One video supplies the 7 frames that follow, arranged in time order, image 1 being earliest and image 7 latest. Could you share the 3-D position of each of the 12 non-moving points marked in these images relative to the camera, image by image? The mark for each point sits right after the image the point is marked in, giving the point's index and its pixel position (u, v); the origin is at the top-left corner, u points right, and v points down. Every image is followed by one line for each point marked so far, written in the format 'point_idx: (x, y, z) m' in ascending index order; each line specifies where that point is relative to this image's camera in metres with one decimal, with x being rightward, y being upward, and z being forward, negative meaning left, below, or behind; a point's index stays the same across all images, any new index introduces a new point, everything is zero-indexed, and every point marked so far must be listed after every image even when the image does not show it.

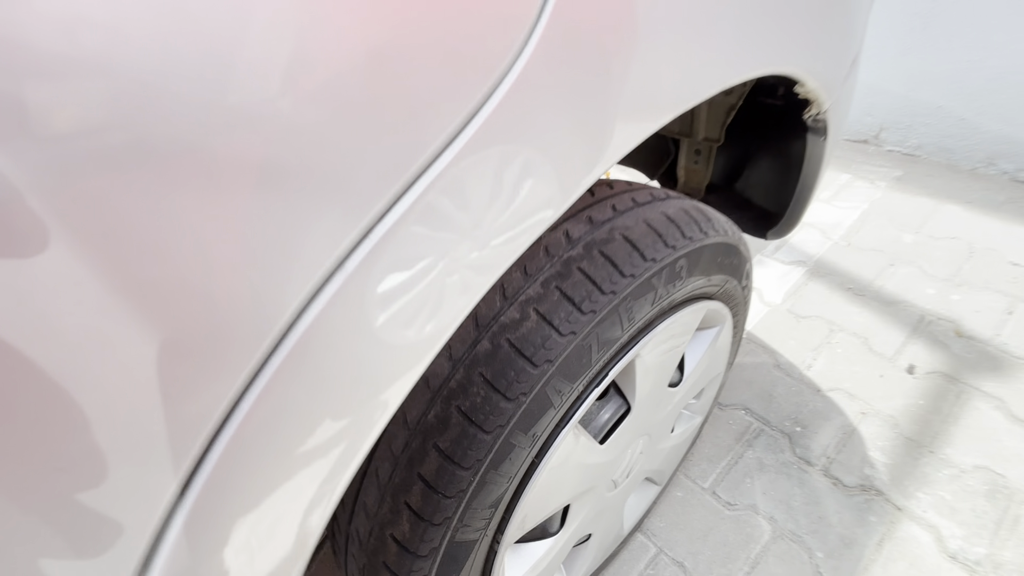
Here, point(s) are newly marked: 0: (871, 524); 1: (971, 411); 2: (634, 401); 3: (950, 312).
0: (+0.8, -0.5, +1.1) m
1: (+1.1, -0.3, +1.3) m
2: (+0.2, -0.1, +0.7) m
3: (+1.2, -0.1, +1.5) m
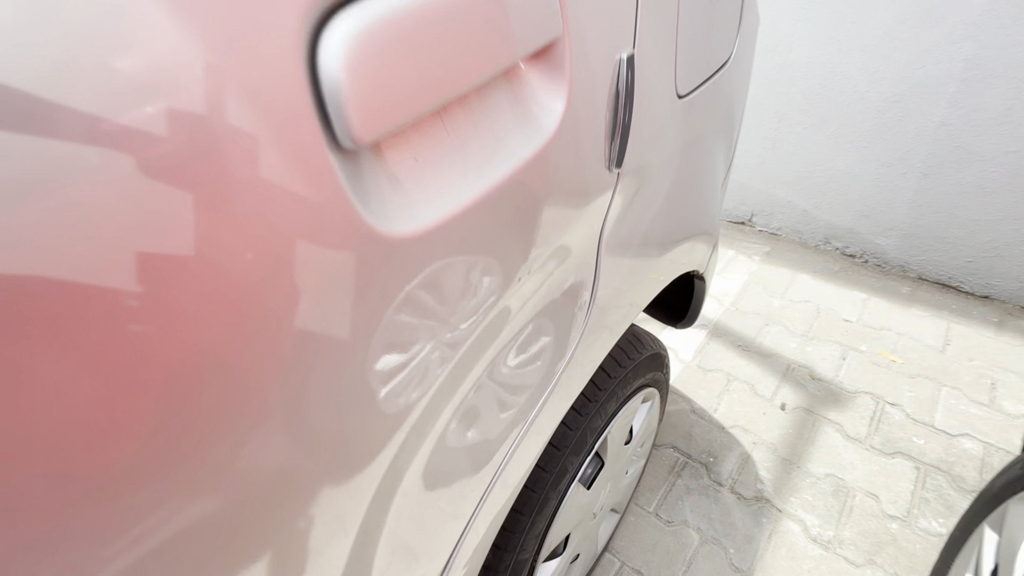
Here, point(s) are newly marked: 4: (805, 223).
0: (+0.8, -0.7, +1.6) m
1: (+1.1, -0.5, +1.8) m
2: (+0.2, -0.4, +1.2) m
3: (+1.1, -0.3, +2.1) m
4: (+1.4, +0.3, +2.6) m
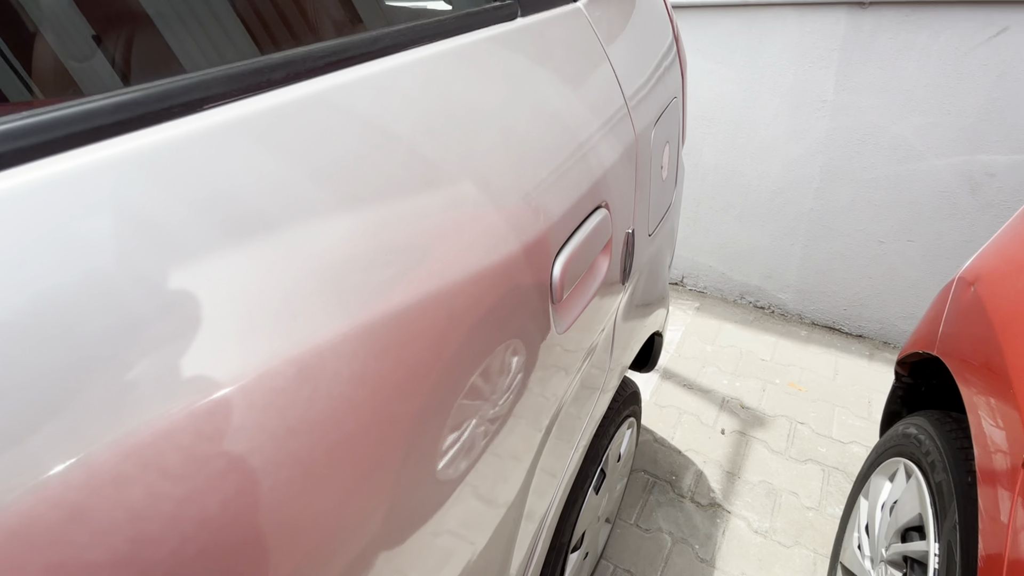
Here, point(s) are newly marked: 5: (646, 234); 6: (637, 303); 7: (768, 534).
0: (+0.8, -0.9, +2.1) m
1: (+1.1, -0.7, +2.4) m
2: (+0.3, -0.6, +1.7) m
3: (+1.1, -0.5, +2.7) m
4: (+1.3, 0.0, +3.2) m
5: (+0.3, +0.1, +1.3) m
6: (+0.3, 0.0, +1.5) m
7: (+1.0, -0.9, +2.1) m
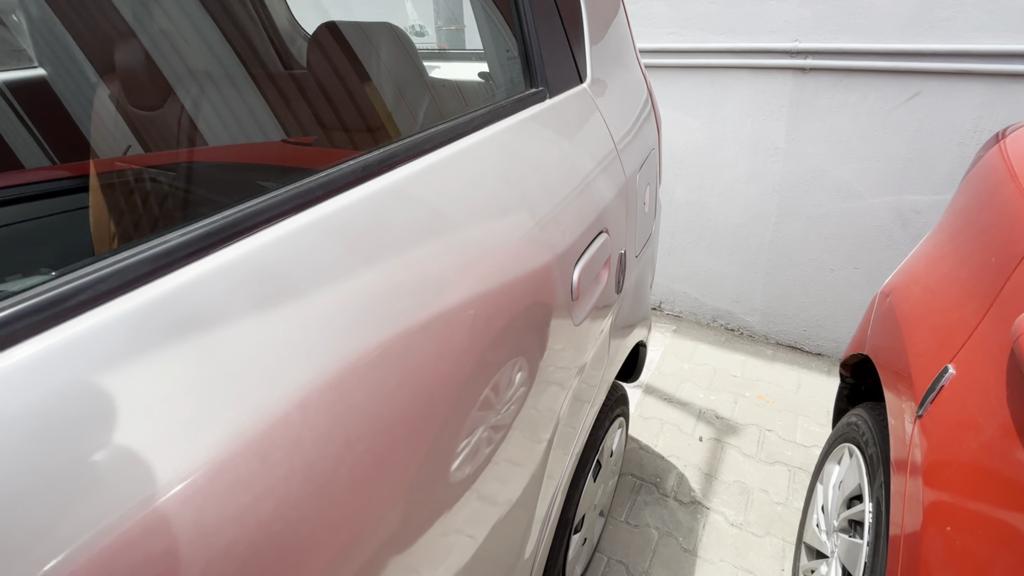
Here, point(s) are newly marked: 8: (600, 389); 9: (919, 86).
0: (+0.8, -1.0, +2.4) m
1: (+1.1, -0.8, +2.7) m
2: (+0.3, -0.6, +1.9) m
3: (+1.1, -0.6, +3.0) m
4: (+1.2, -0.1, +3.6) m
5: (+0.4, +0.1, +1.6) m
6: (+0.4, -0.1, +1.8) m
7: (+1.0, -1.0, +2.3) m
8: (+0.3, -0.3, +1.7) m
9: (+1.9, +0.9, +2.5) m
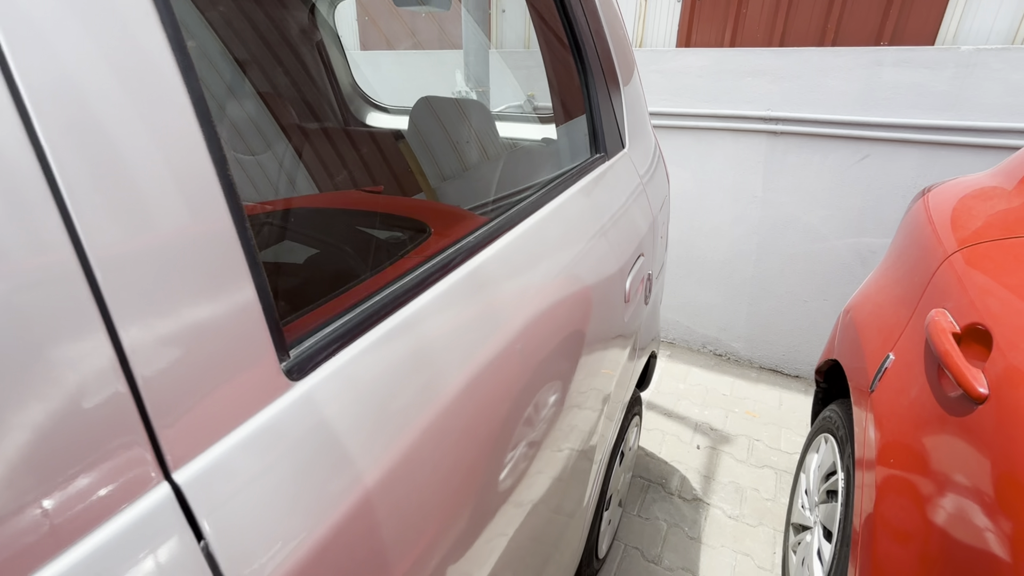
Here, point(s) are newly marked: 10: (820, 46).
0: (+1.0, -1.1, +2.7) m
1: (+1.2, -1.0, +3.1) m
2: (+0.5, -0.7, +2.3) m
3: (+1.2, -0.8, +3.4) m
4: (+1.3, -0.4, +4.0) m
5: (+0.5, 0.0, +2.0) m
6: (+0.5, -0.2, +2.2) m
7: (+1.1, -1.2, +2.7) m
8: (+0.4, -0.4, +2.1) m
9: (+2.0, +0.8, +3.0) m
10: (+1.8, +1.4, +3.1) m
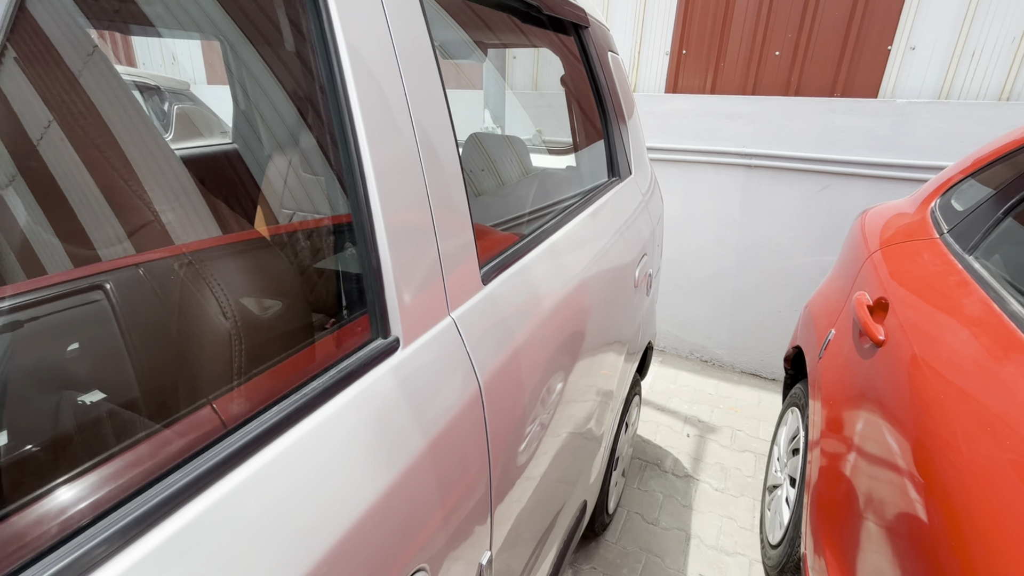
0: (+1.1, -1.2, +3.2) m
1: (+1.3, -1.0, +3.5) m
2: (+0.6, -0.7, +2.8) m
3: (+1.3, -0.9, +3.8) m
4: (+1.4, -0.5, +4.5) m
5: (+0.7, 0.0, +2.6) m
6: (+0.6, -0.2, +2.7) m
7: (+1.2, -1.2, +3.2) m
8: (+0.5, -0.4, +2.6) m
9: (+2.1, +0.7, +3.6) m
10: (+1.9, +1.3, +3.7) m
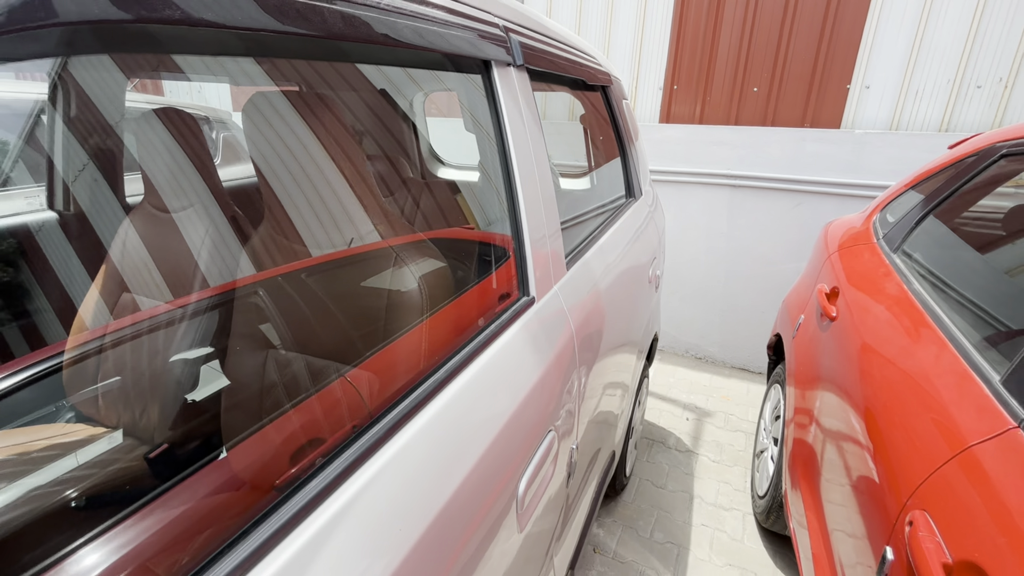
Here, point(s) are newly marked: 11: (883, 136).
0: (+1.2, -1.2, +3.7) m
1: (+1.5, -1.0, +4.1) m
2: (+0.8, -0.7, +3.3) m
3: (+1.5, -0.9, +4.4) m
4: (+1.6, -0.5, +5.1) m
5: (+0.8, 0.0, +3.1) m
6: (+0.8, -0.2, +3.2) m
7: (+1.4, -1.2, +3.7) m
8: (+0.7, -0.4, +3.1) m
9: (+2.3, +0.7, +4.3) m
10: (+2.0, +1.3, +4.4) m
11: (+2.7, +1.1, +3.9) m
